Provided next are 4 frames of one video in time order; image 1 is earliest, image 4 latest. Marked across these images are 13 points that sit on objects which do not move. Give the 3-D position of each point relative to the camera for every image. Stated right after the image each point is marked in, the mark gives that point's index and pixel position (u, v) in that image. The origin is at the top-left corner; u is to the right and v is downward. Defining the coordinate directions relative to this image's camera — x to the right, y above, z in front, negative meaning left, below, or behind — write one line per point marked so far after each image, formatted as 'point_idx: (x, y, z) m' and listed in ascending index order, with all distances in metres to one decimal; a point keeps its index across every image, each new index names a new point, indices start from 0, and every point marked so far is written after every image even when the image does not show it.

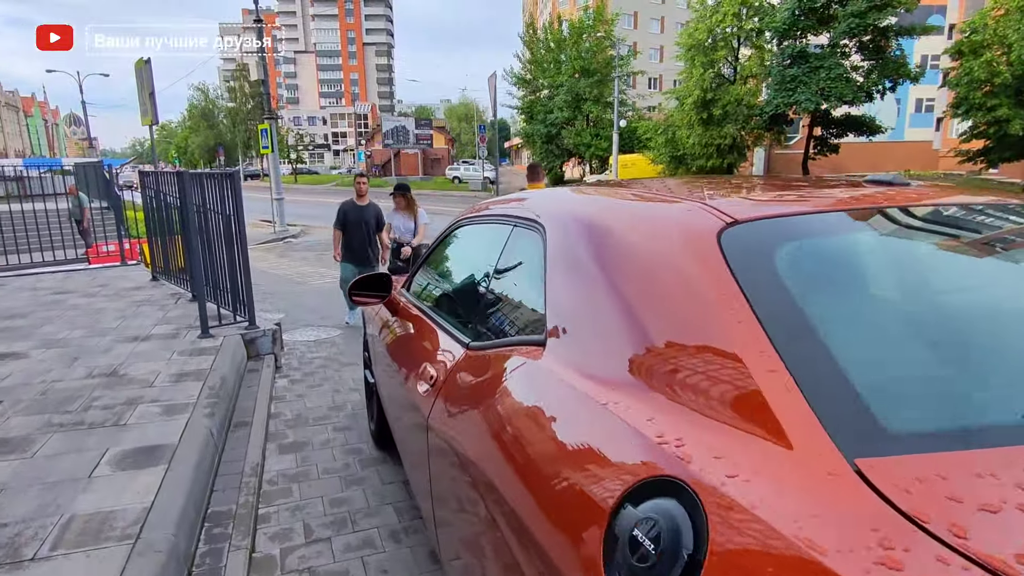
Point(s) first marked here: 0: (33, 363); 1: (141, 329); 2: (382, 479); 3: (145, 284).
0: (-3.5, -0.6, +4.3) m
1: (-3.3, -0.4, +5.3) m
2: (-0.7, -1.0, +3.2) m
3: (-4.6, 0.0, +7.4) m
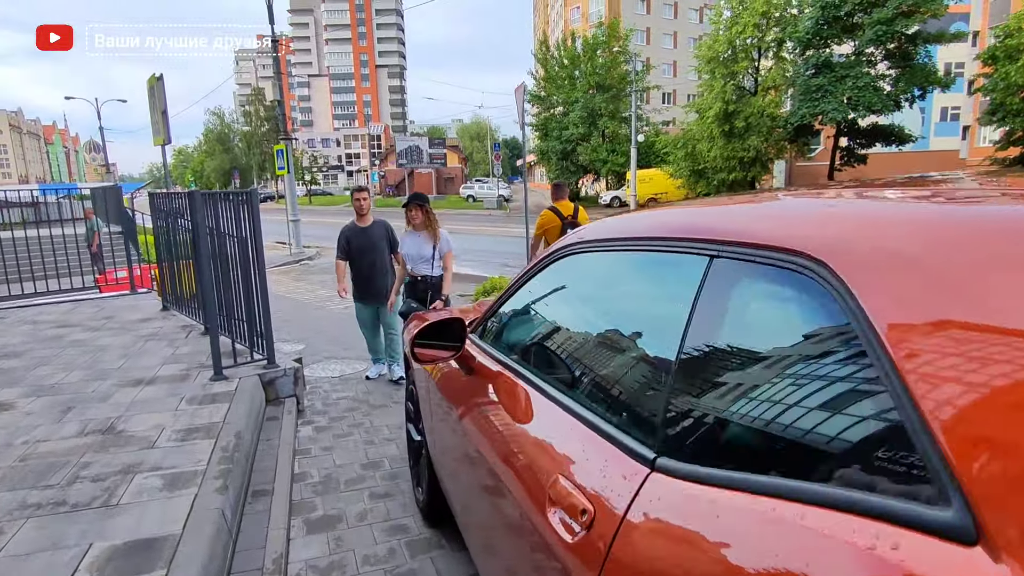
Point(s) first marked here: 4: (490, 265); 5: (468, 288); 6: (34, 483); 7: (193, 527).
0: (-3.1, -0.8, +3.7) m
1: (-2.9, -0.7, +4.7) m
2: (-0.3, -1.2, +2.6) m
3: (-4.1, -0.3, +6.8) m
4: (-0.7, +0.7, +18.2) m
5: (-1.0, 0.0, +12.8) m
6: (-2.3, -0.9, +2.8) m
7: (-1.3, -1.0, +2.5) m
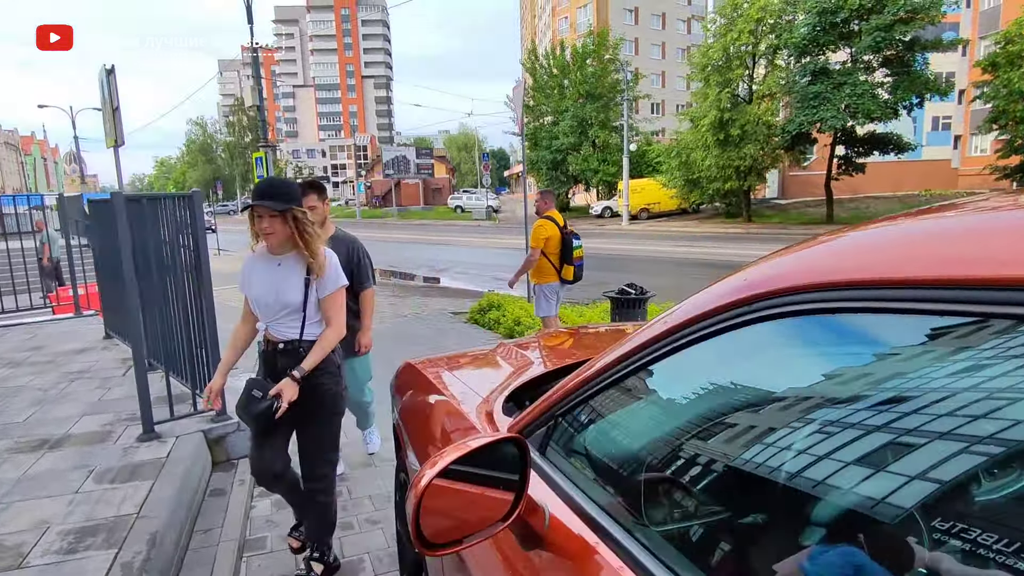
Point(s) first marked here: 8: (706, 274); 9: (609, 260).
0: (-3.0, -1.0, +2.7) m
1: (-2.8, -0.9, +3.6) m
2: (-0.2, -1.4, +1.6) m
3: (-4.1, -0.6, +5.7) m
4: (-0.9, +0.3, +17.3) m
5: (-1.0, -0.3, +11.8) m
6: (-2.1, -1.1, +1.8) m
7: (-1.2, -1.1, +1.4) m
8: (+5.3, +0.4, +16.0) m
9: (+3.2, +0.9, +19.5) m
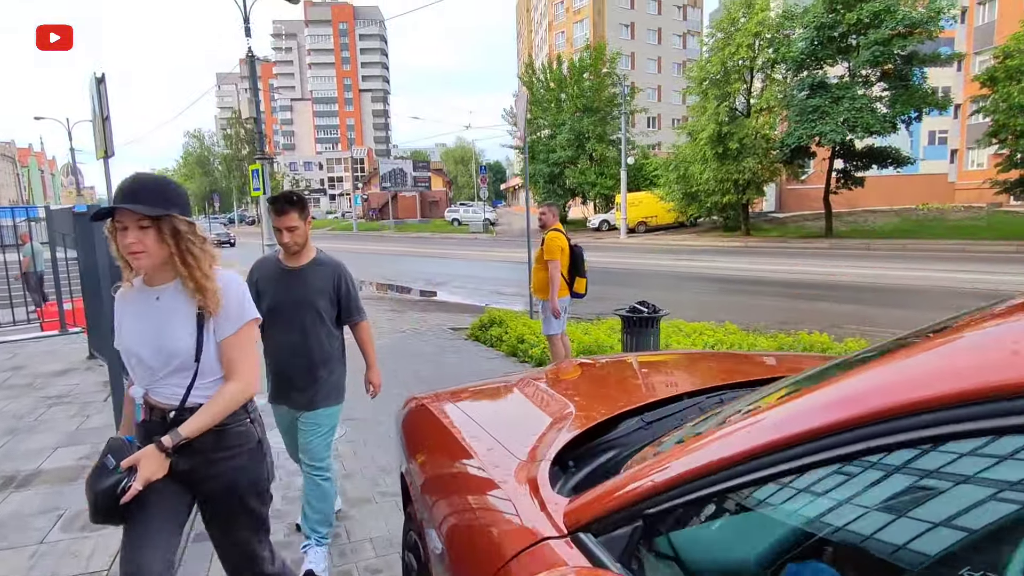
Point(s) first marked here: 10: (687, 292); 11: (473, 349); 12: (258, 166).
0: (-2.9, -1.1, +2.4) m
1: (-2.7, -1.0, +3.3) m
2: (-0.1, -1.4, +1.2) m
3: (-4.0, -0.7, +5.4) m
4: (-0.9, -0.1, +17.0) m
5: (-1.0, -0.6, +11.6) m
6: (-2.0, -1.2, +1.5) m
7: (-1.1, -1.2, +1.1) m
8: (+5.3, 0.0, +15.8) m
9: (+3.2, +0.5, +19.3) m
10: (+4.6, -0.1, +15.4) m
11: (-0.6, -0.9, +8.4) m
12: (-8.3, +4.0, +19.3) m
